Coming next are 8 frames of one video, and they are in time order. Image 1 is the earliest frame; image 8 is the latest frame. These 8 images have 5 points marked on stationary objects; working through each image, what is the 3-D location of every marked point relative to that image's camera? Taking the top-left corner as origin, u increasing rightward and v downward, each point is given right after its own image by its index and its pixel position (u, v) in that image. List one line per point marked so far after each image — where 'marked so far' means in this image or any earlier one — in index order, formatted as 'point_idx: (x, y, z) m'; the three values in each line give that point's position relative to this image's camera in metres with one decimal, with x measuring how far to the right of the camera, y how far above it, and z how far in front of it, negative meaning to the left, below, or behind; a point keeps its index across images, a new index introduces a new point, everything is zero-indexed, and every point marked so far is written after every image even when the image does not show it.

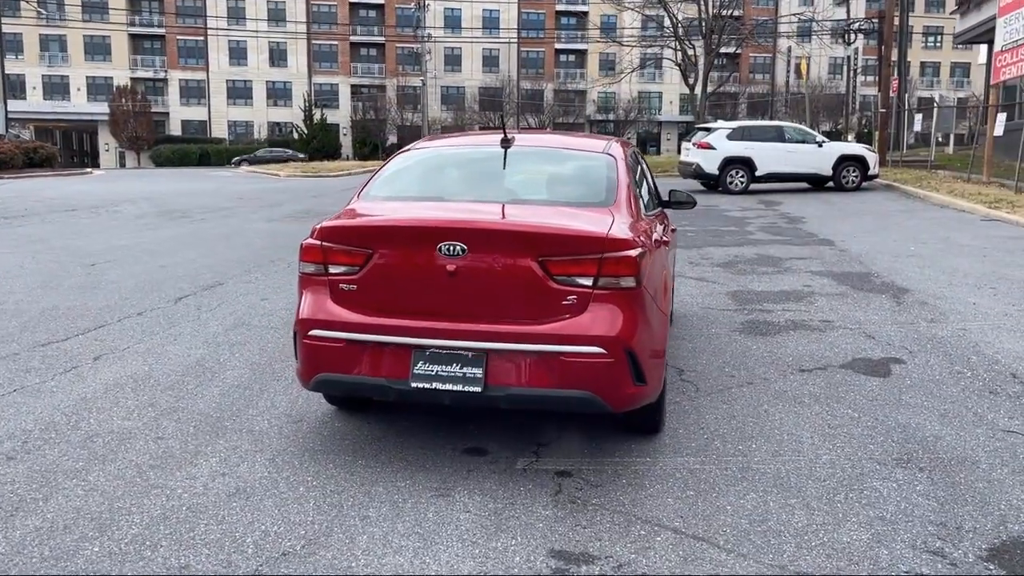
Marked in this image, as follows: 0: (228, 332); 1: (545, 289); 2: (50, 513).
0: (-2.2, -0.4, +6.9) m
1: (+0.2, 0.0, +3.8) m
2: (-1.9, -0.9, +3.5) m
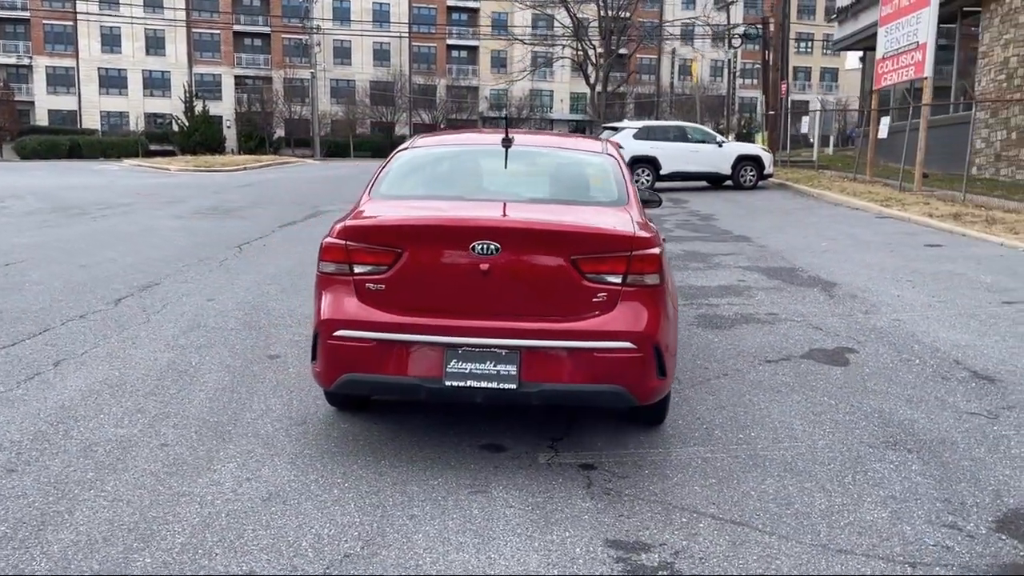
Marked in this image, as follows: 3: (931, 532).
0: (-2.5, -0.4, +6.6) m
1: (+0.3, 0.0, +3.9) m
2: (-1.7, -0.9, +3.4) m
3: (+1.7, -1.0, +3.5) m
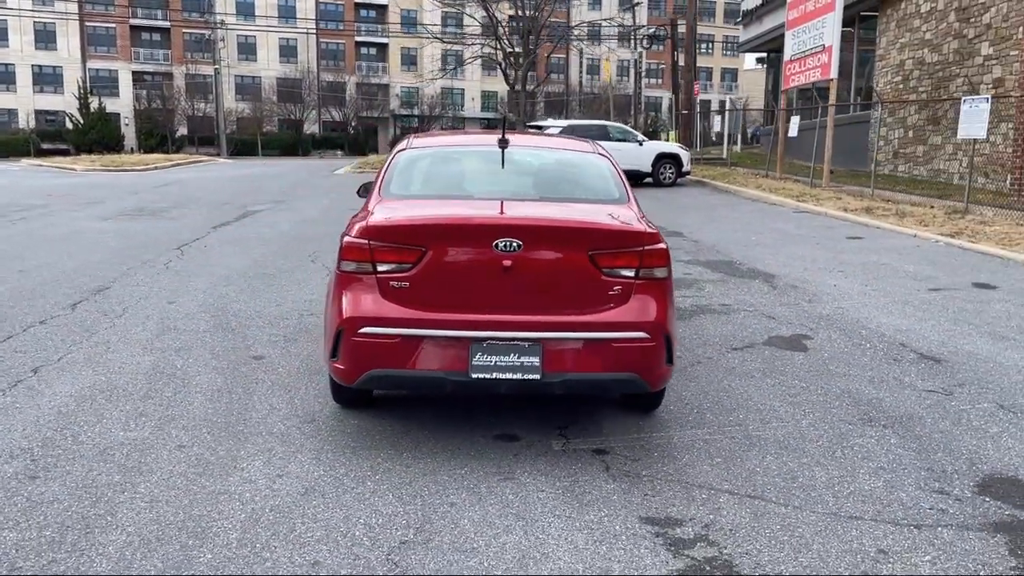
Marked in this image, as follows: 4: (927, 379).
0: (-2.6, -0.4, +6.6) m
1: (+0.4, 0.0, +4.1) m
2: (-1.5, -0.9, +3.4) m
3: (+1.9, -0.9, +3.9) m
4: (+2.8, -0.6, +5.8) m
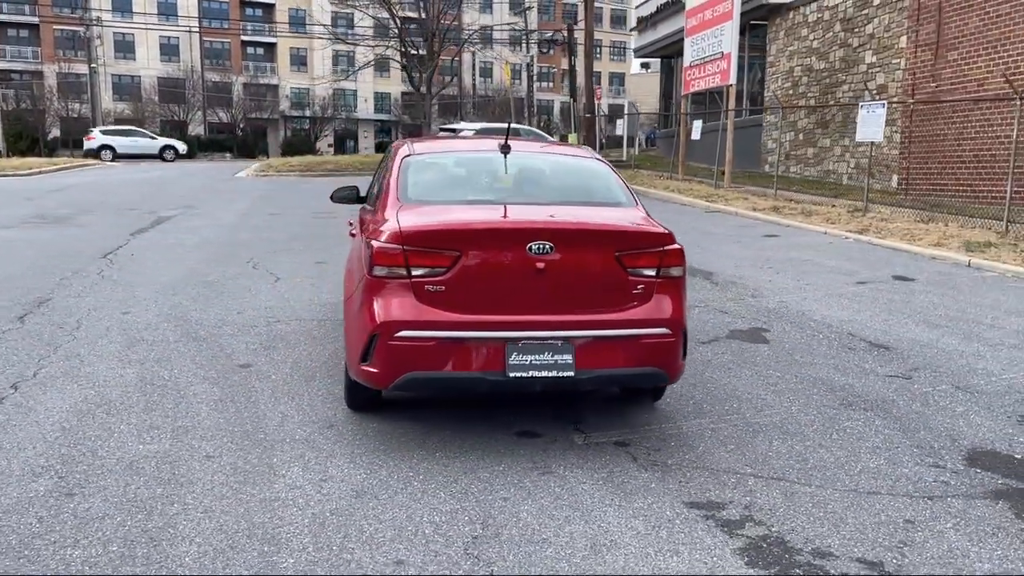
0: (-2.8, -0.4, +6.4) m
1: (+0.5, 0.0, +4.3) m
2: (-1.2, -1.0, +3.4) m
3: (+2.0, -0.9, +4.2) m
4: (+2.7, -0.6, +6.3) m
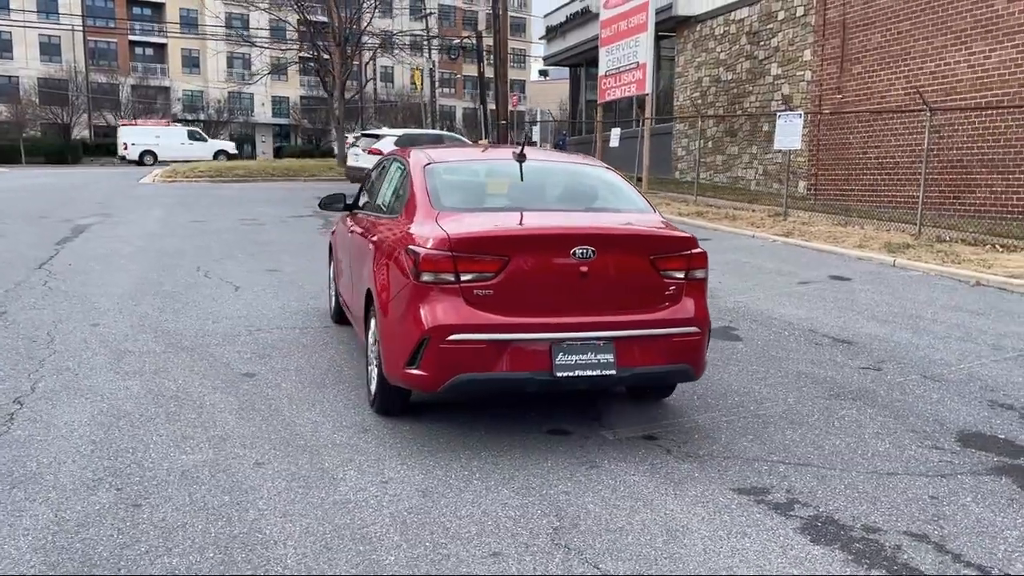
0: (-2.8, -0.5, +6.2) m
1: (+0.7, 0.0, +4.5) m
2: (-0.9, -1.0, +3.4) m
3: (+2.2, -0.9, +4.7) m
4: (+2.7, -0.6, +6.8) m
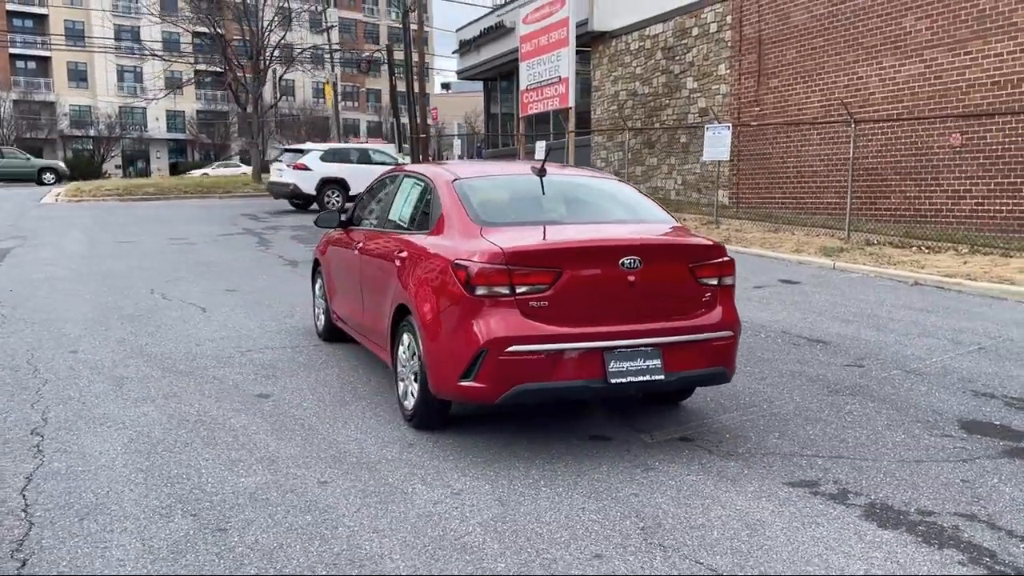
0: (-2.7, -0.7, +6.0) m
1: (+1.0, 0.0, +4.7) m
2: (-0.5, -1.1, +3.4) m
3: (+2.5, -0.9, +5.0) m
4: (+2.7, -0.6, +7.2) m
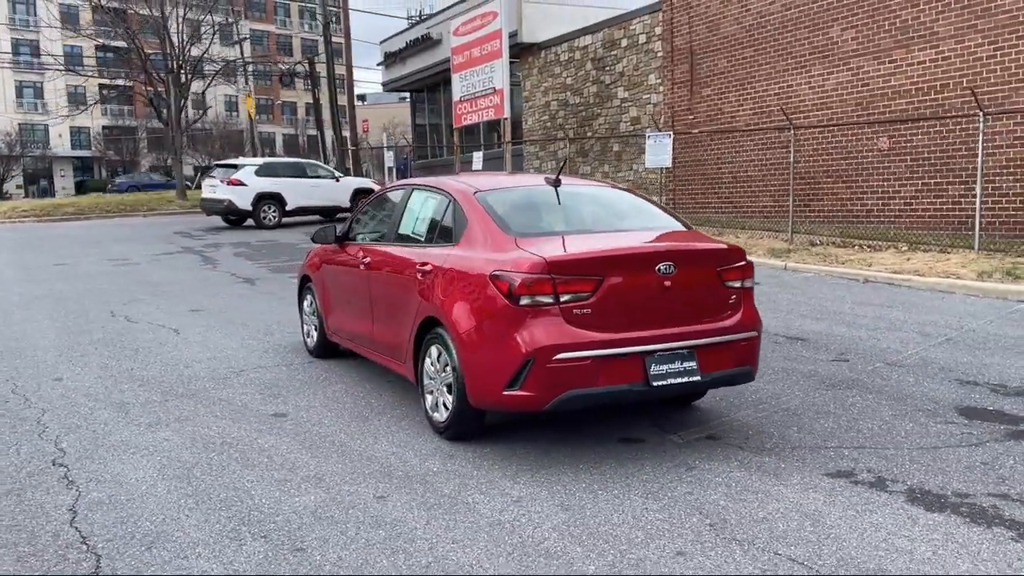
0: (-2.6, -0.8, +5.8) m
1: (+1.2, 0.0, +4.9) m
2: (-0.1, -1.1, +3.5) m
3: (+2.7, -0.9, +5.3) m
4: (+2.6, -0.6, +7.5) m
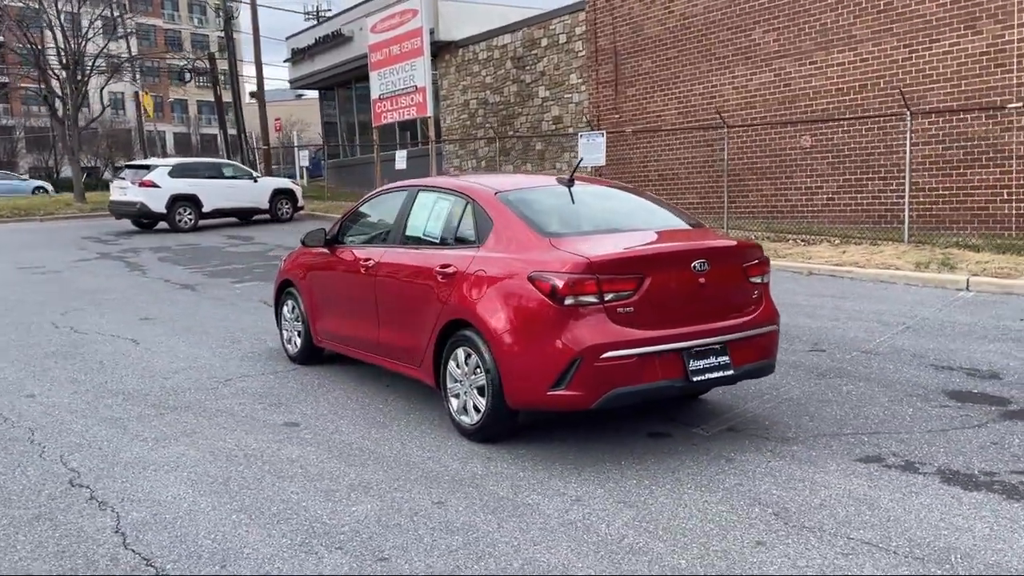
0: (-2.5, -0.9, +5.5) m
1: (+1.3, 0.0, +5.0) m
2: (+0.2, -1.1, +3.5) m
3: (+2.8, -0.8, +5.6) m
4: (+2.5, -0.5, +7.8) m
